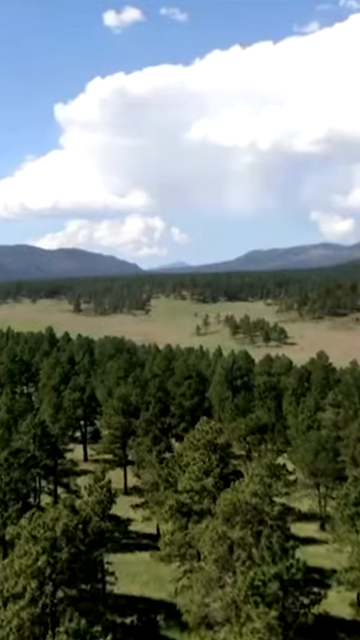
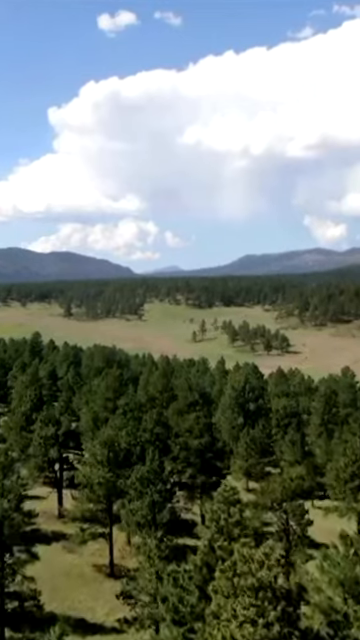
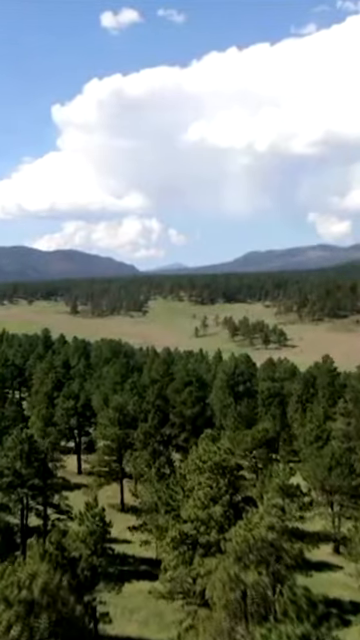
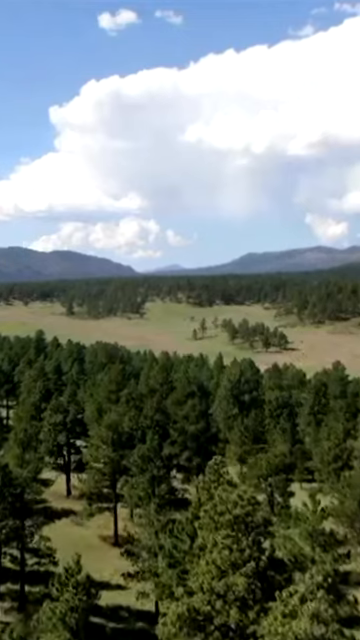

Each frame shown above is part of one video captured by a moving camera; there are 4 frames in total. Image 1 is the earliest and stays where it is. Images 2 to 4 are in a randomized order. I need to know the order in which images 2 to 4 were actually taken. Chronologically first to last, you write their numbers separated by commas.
3, 4, 2
